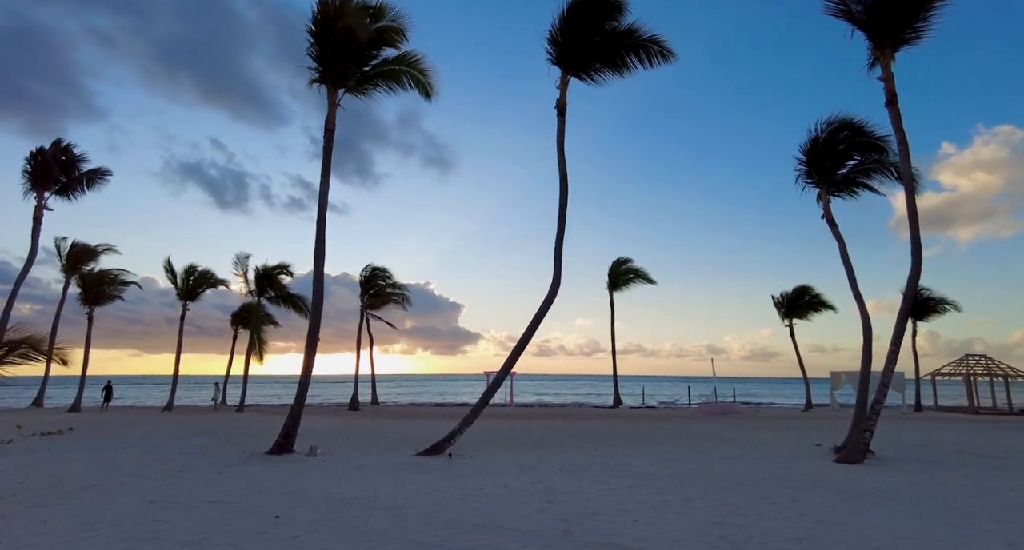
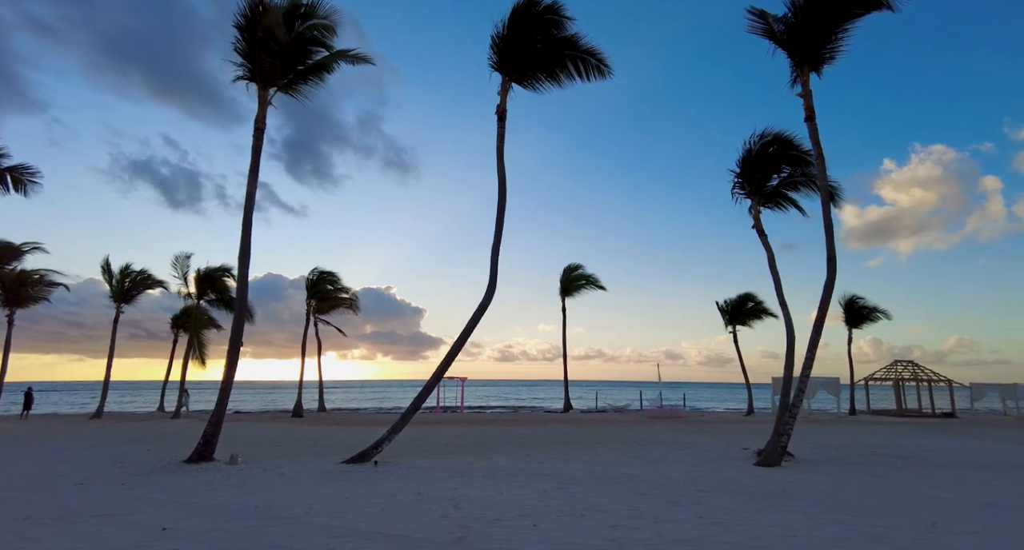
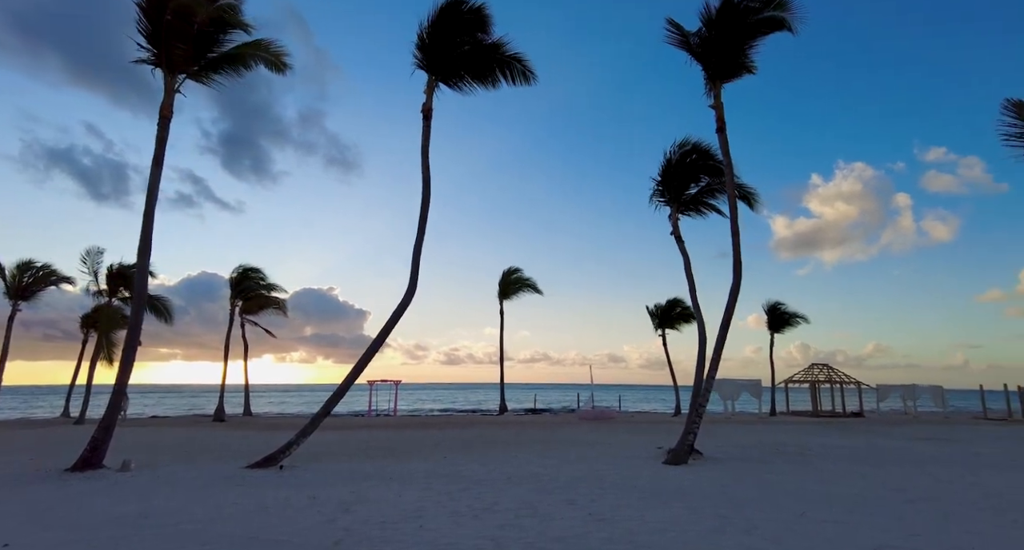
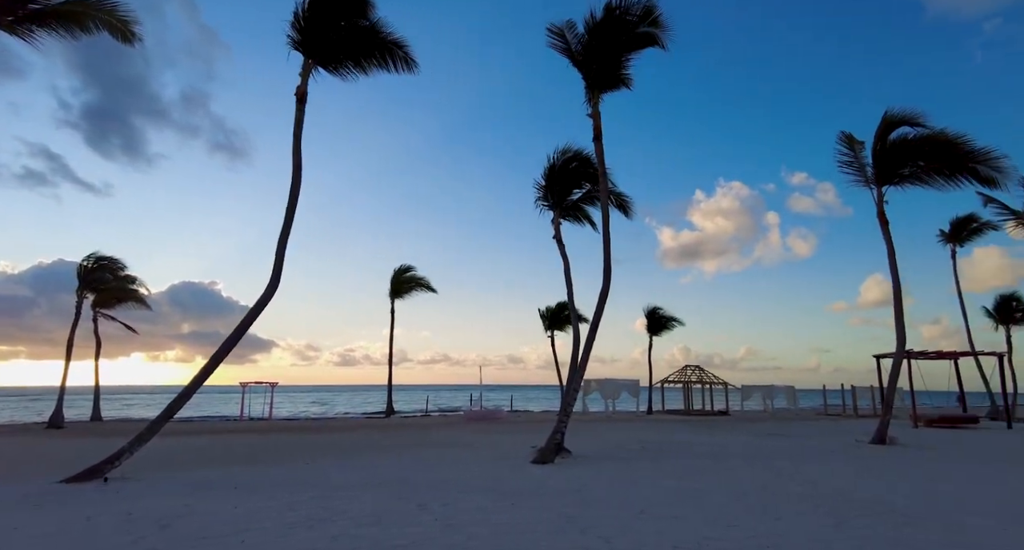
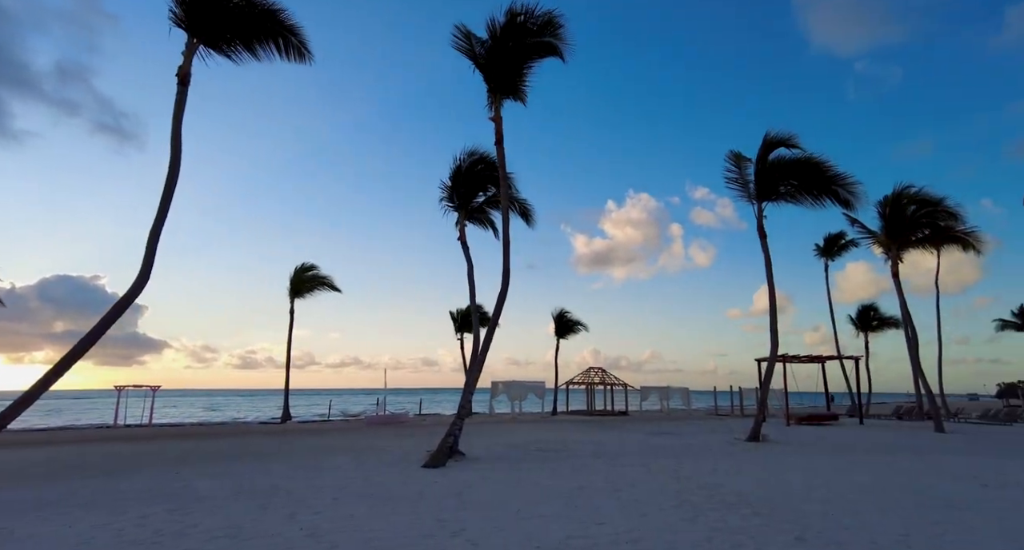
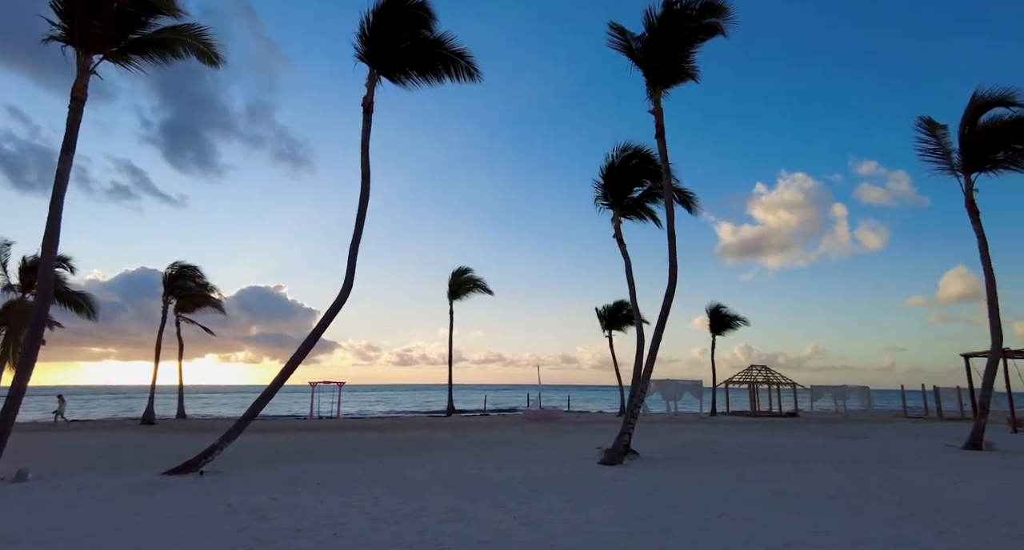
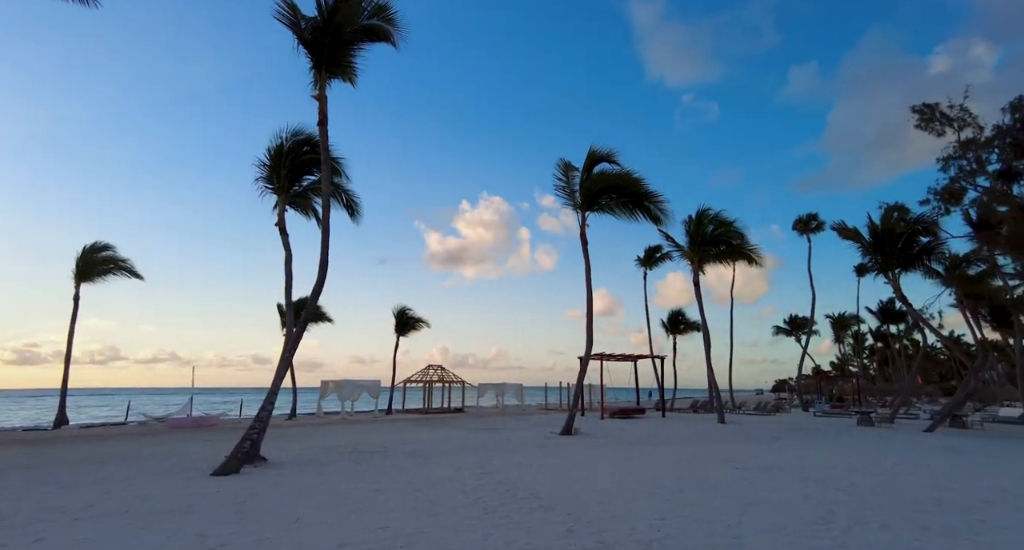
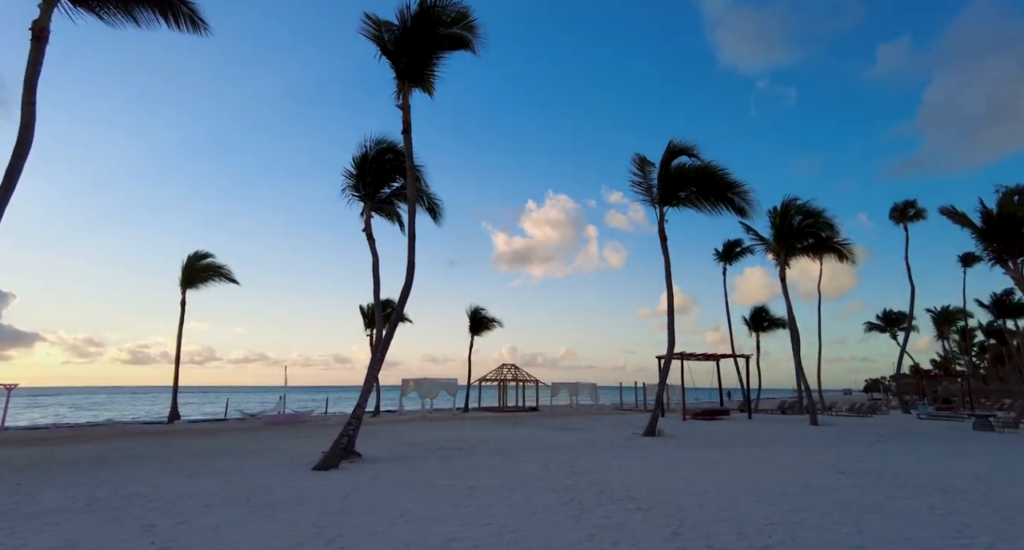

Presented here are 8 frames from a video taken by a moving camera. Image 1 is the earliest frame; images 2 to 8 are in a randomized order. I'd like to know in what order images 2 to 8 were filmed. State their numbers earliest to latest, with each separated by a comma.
2, 3, 6, 4, 5, 8, 7
